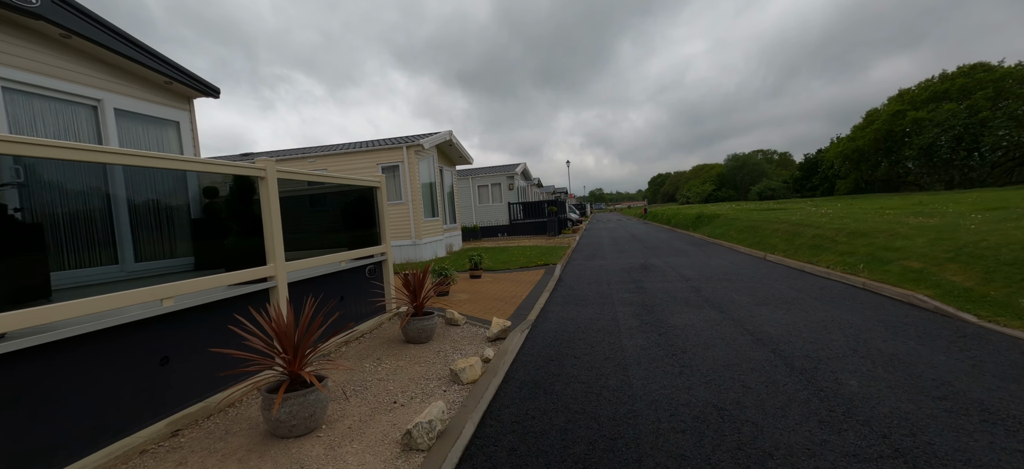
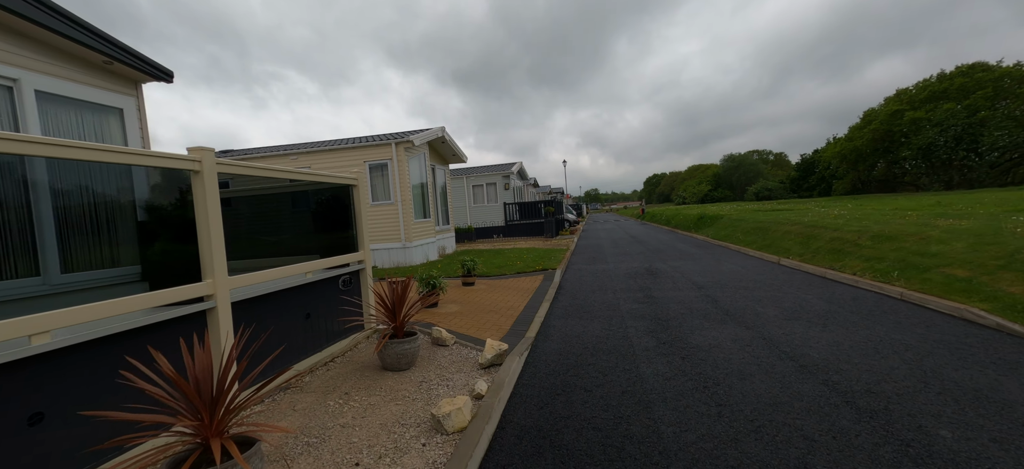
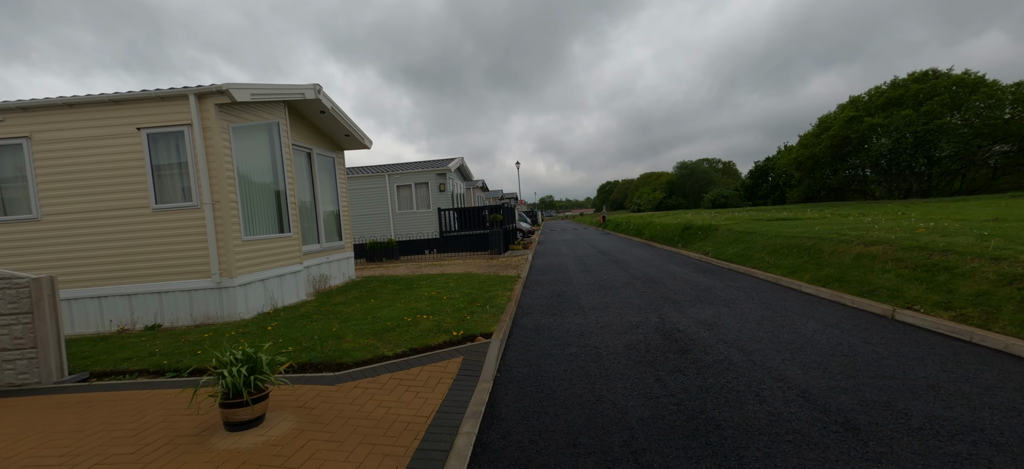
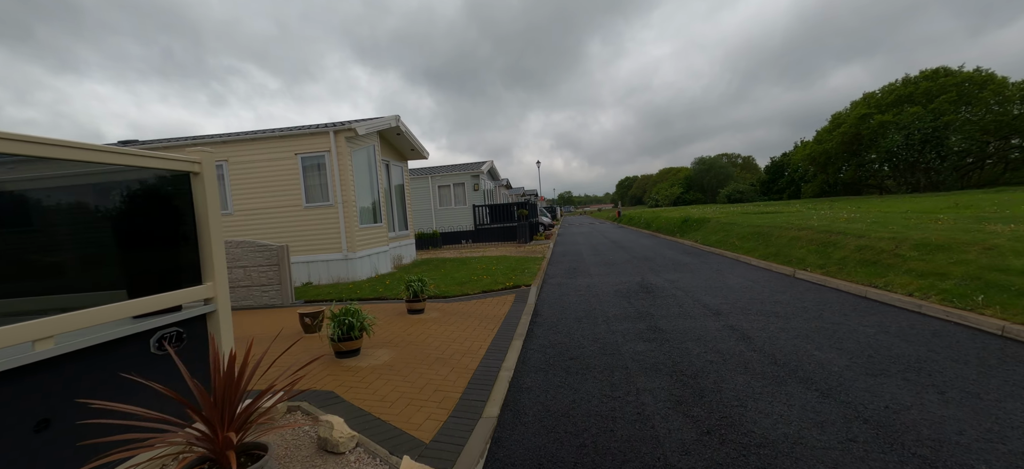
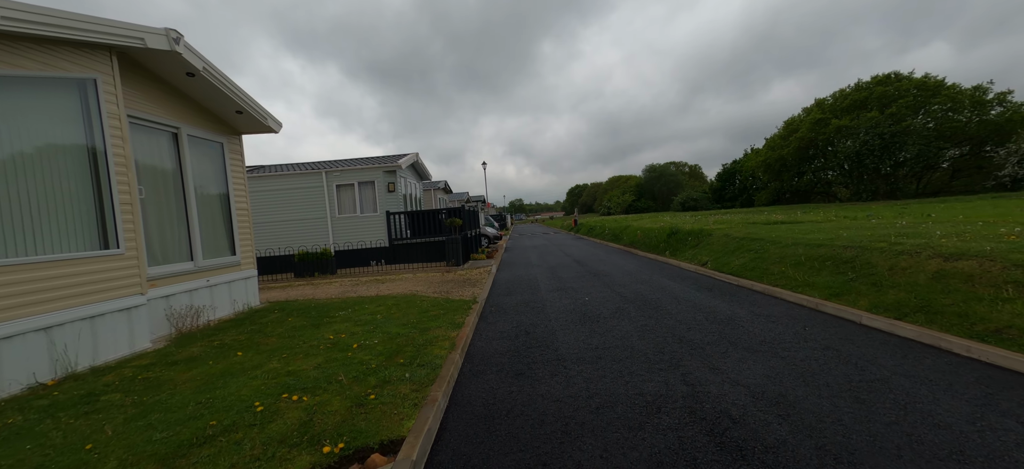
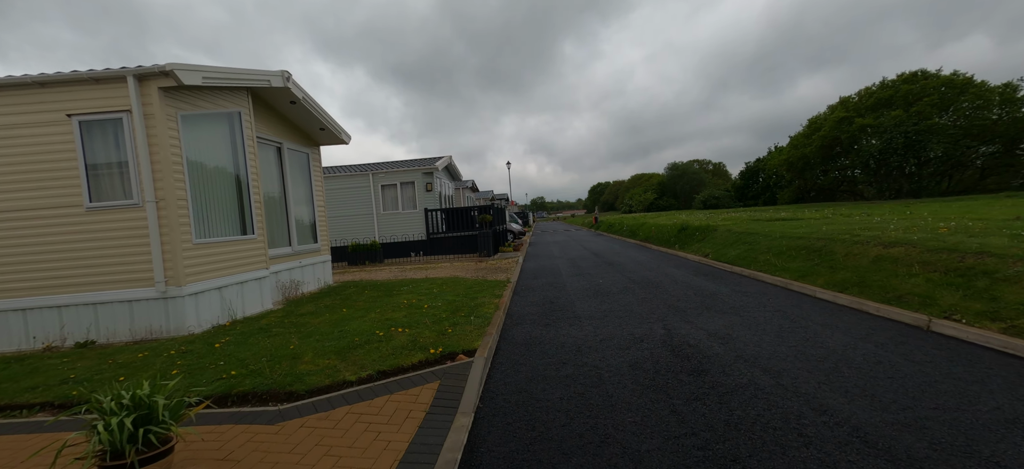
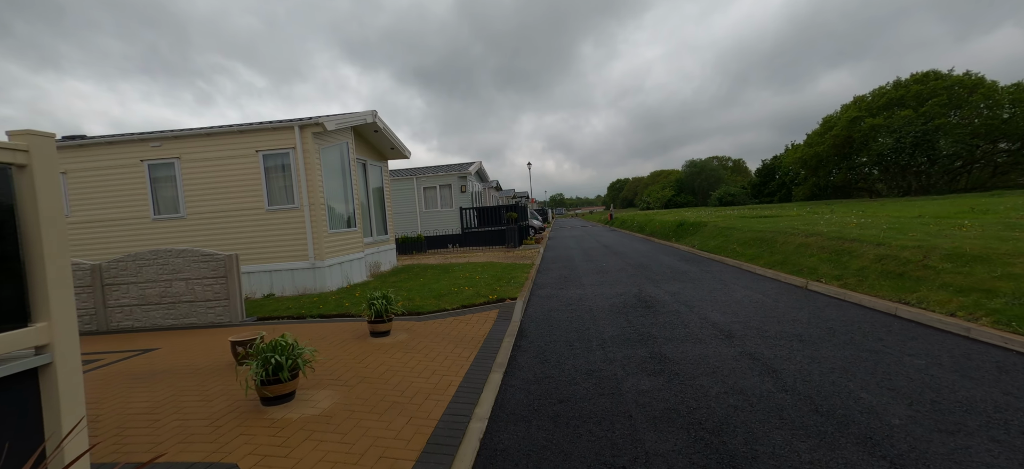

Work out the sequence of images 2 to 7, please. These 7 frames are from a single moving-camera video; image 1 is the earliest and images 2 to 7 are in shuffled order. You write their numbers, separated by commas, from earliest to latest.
2, 4, 7, 3, 6, 5
